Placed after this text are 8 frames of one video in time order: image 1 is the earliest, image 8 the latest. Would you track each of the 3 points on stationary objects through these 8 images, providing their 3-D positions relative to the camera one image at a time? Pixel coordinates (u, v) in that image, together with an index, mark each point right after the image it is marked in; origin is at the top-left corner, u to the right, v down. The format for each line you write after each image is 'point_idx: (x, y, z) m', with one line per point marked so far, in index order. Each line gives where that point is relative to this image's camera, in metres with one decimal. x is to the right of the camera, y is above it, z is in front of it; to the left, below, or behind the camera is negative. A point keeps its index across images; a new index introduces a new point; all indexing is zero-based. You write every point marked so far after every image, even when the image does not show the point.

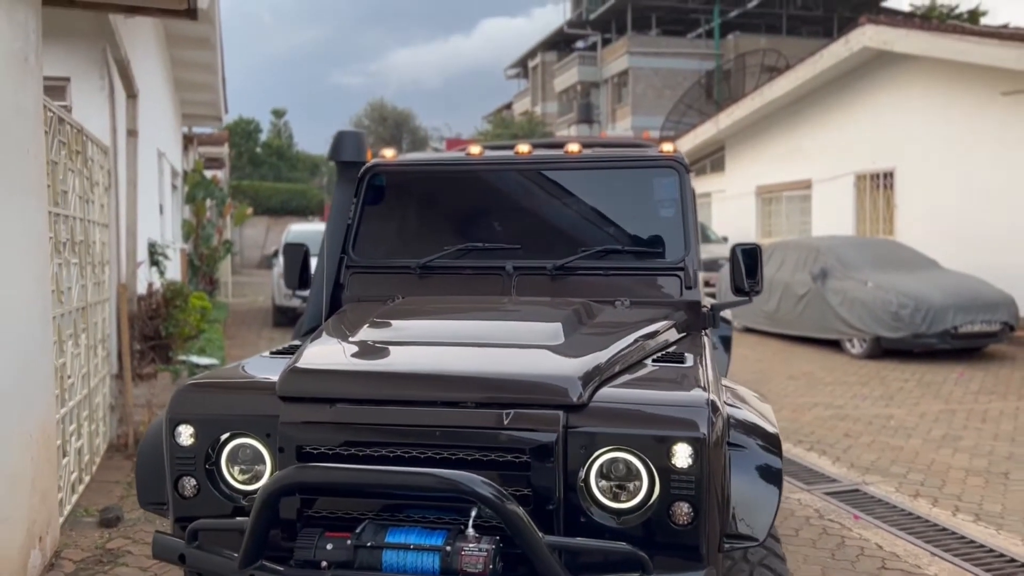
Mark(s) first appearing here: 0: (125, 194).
0: (-3.2, +0.8, +7.7) m
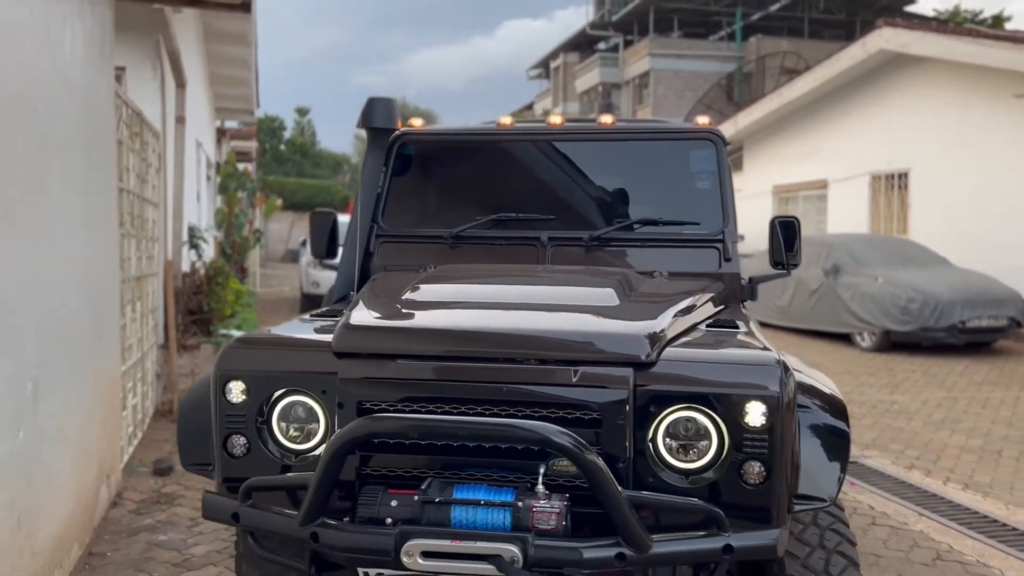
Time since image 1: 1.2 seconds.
0: (-3.0, +1.0, +8.1) m
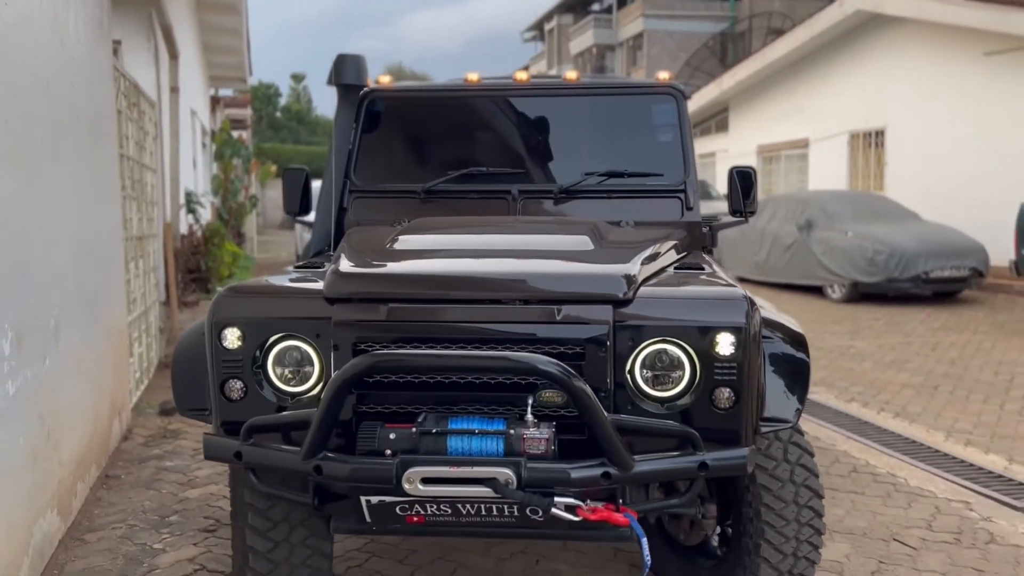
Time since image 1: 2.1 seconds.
0: (-3.2, +1.3, +8.6) m
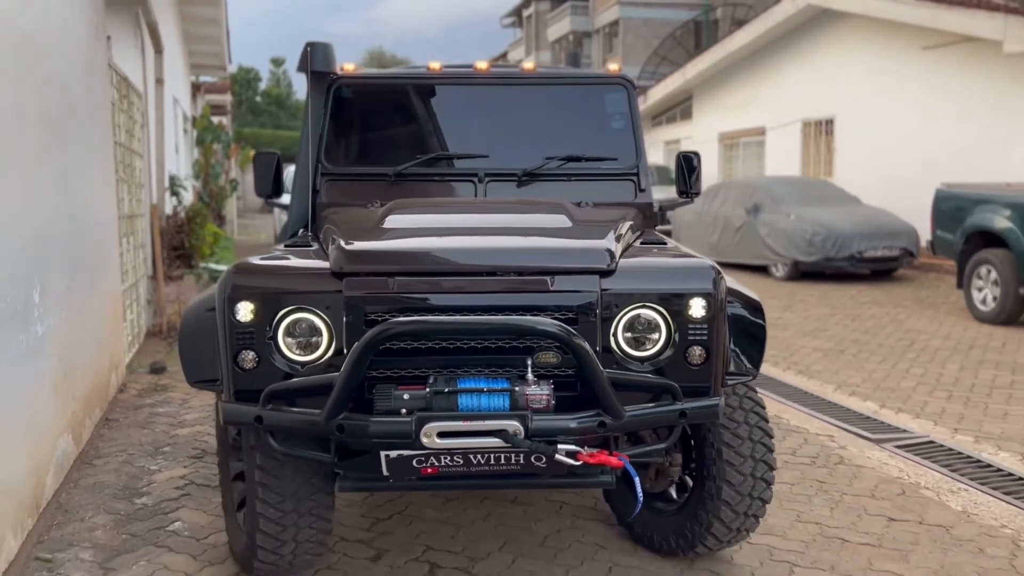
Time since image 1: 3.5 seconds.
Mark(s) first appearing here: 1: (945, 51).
0: (-3.6, +1.6, +9.3) m
1: (+6.1, +3.3, +13.1) m
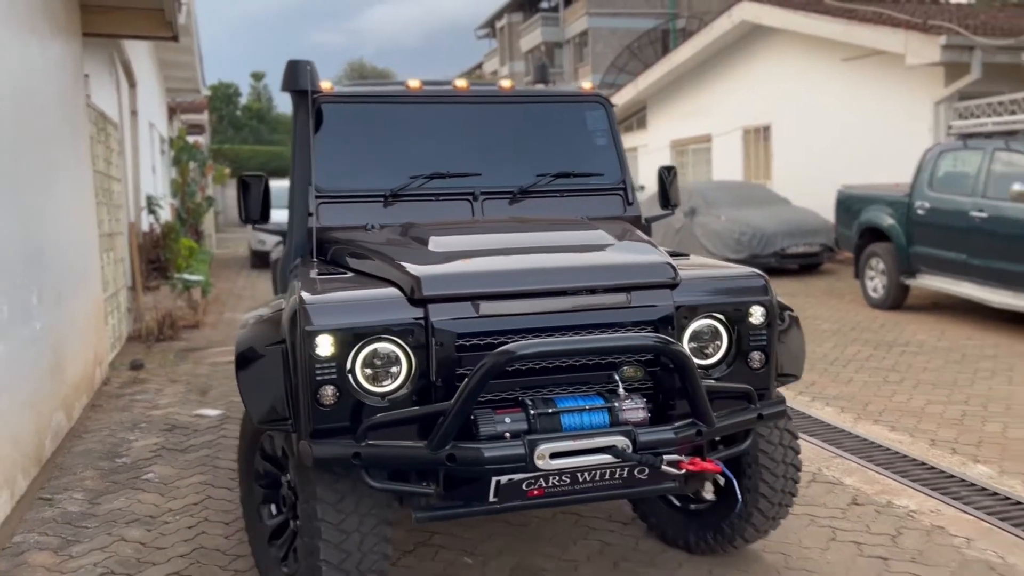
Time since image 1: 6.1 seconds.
0: (-4.2, +1.4, +10.4) m
1: (+5.3, +3.5, +14.3) m
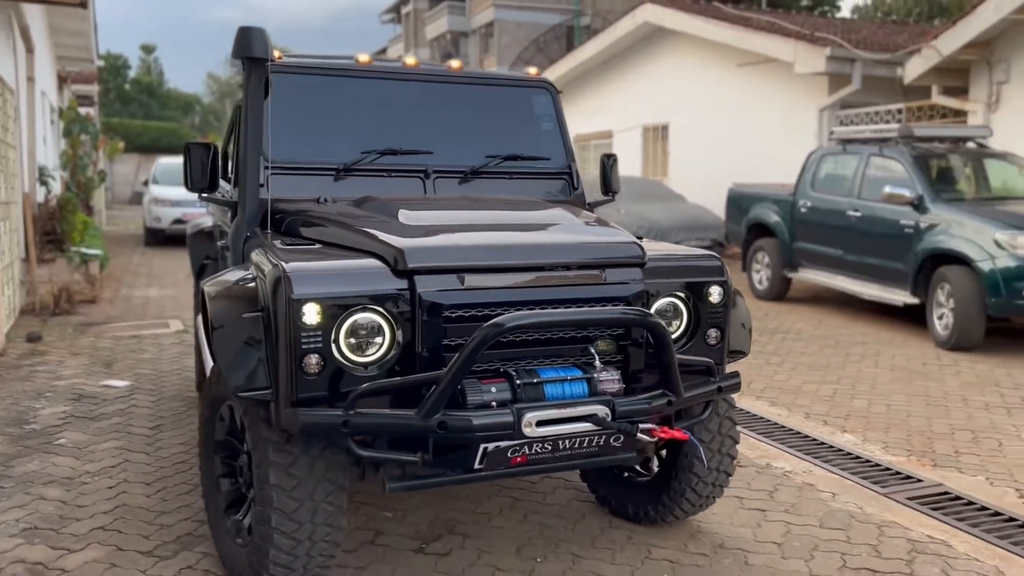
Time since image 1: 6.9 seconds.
0: (-5.2, +1.7, +10.1) m
1: (+3.9, +3.5, +15.0) m
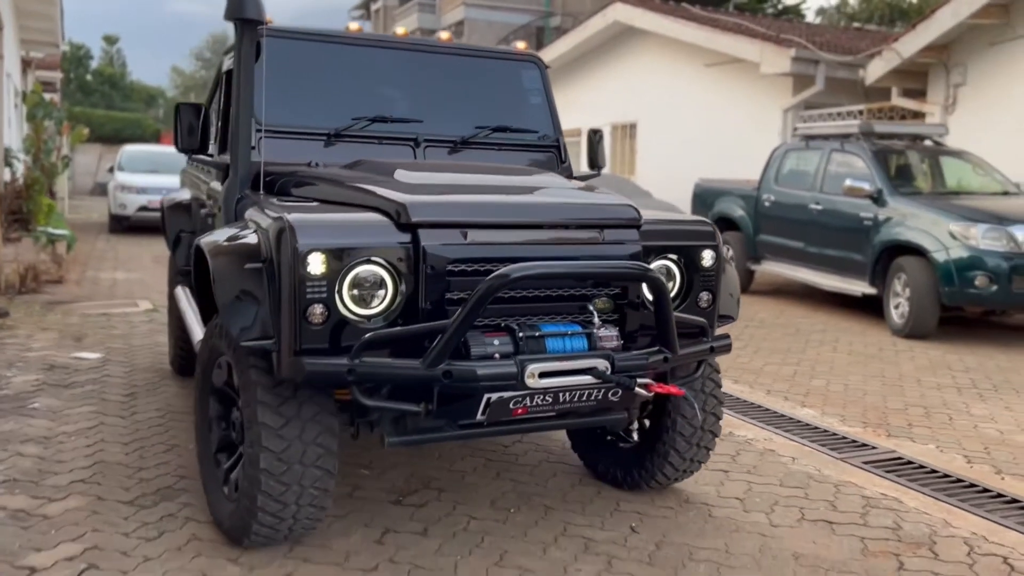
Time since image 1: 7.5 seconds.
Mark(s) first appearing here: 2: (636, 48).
0: (-5.5, +2.0, +10.0) m
1: (+3.4, +3.6, +15.3) m
2: (+2.3, +4.5, +17.7) m
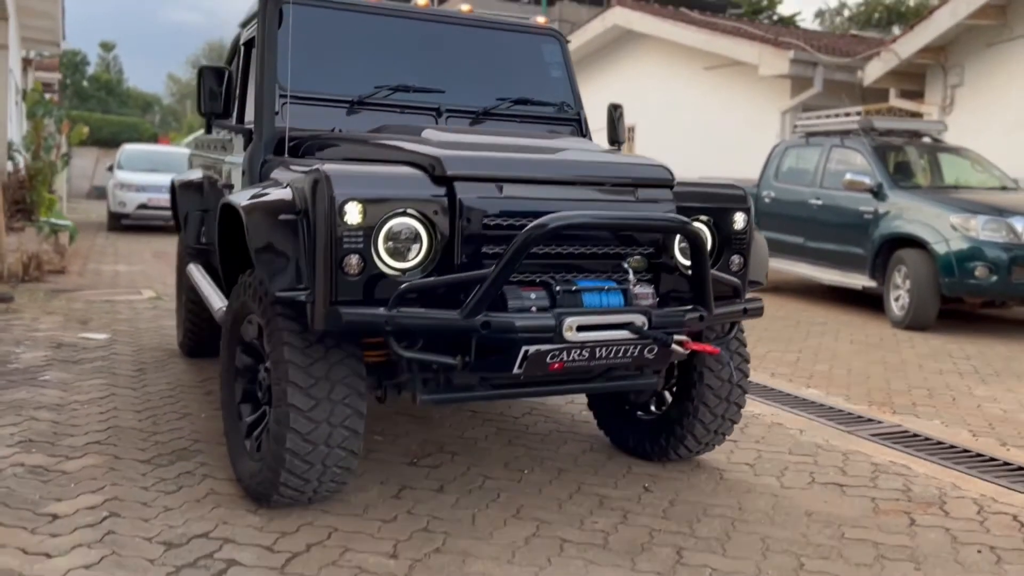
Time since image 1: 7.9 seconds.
0: (-5.5, +2.1, +10.0) m
1: (+3.4, +3.5, +15.4) m
2: (+2.3, +4.5, +17.8) m
